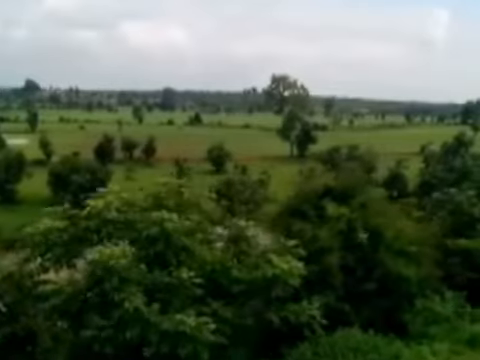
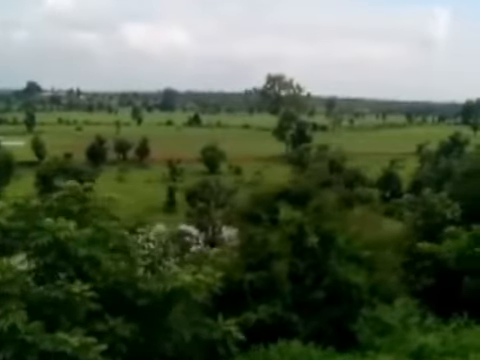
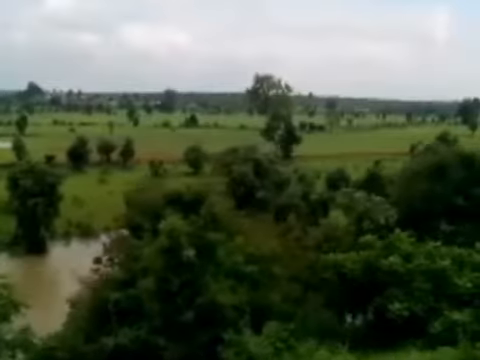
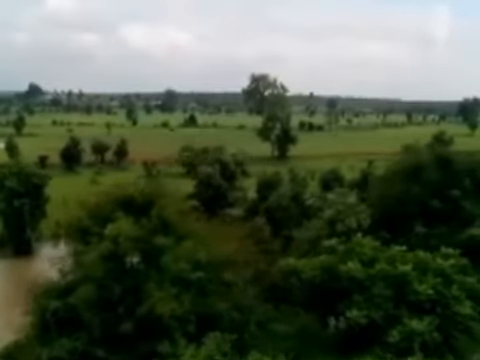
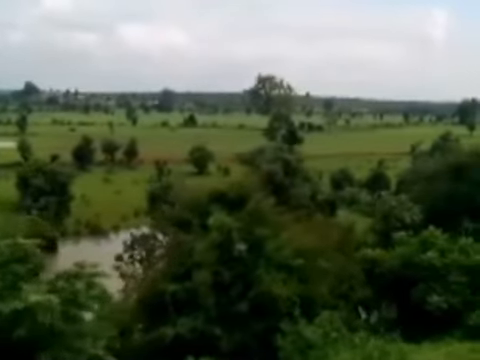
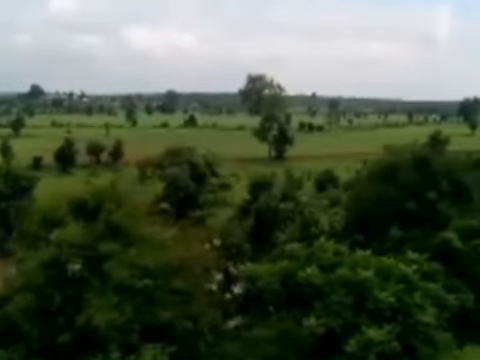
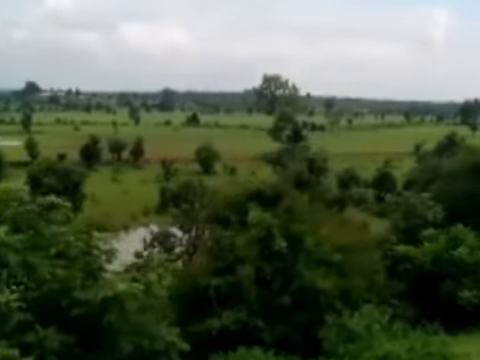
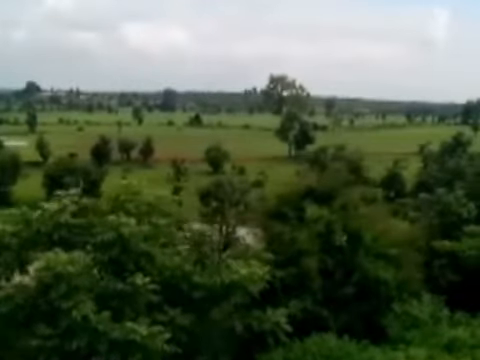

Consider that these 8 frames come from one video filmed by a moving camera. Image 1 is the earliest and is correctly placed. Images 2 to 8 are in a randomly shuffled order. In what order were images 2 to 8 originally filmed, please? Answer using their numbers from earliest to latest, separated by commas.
8, 2, 7, 5, 3, 4, 6
